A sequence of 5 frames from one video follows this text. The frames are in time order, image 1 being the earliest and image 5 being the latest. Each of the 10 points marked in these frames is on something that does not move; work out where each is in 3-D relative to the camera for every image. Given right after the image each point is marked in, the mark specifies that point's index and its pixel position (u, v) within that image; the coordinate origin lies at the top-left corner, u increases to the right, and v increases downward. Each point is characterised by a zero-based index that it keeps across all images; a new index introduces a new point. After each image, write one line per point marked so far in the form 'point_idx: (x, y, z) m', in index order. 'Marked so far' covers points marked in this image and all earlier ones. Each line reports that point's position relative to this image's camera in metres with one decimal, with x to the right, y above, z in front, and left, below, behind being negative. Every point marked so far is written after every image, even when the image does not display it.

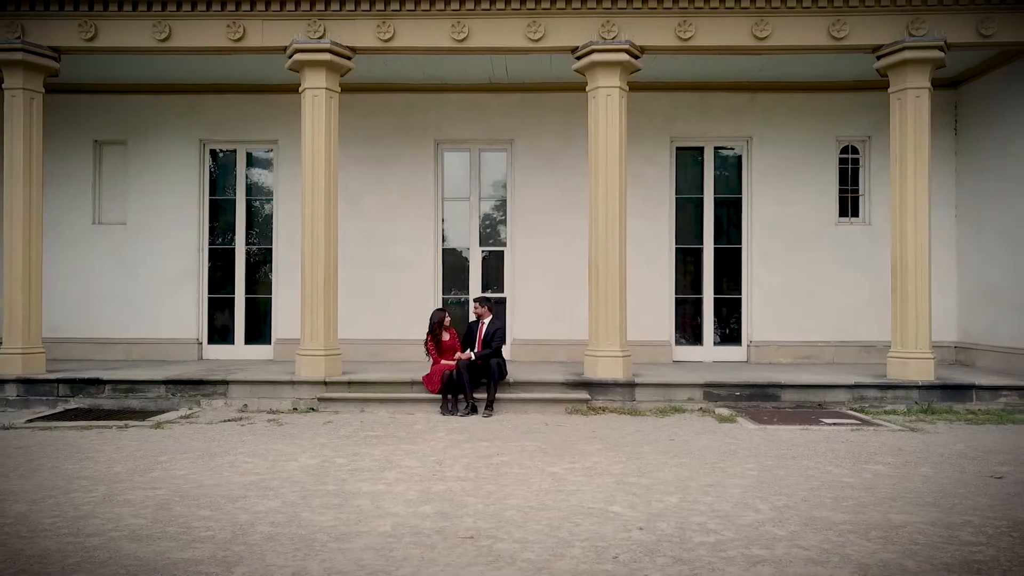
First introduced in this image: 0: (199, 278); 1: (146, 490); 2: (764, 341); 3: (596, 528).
0: (-4.0, +0.1, +10.9) m
1: (-2.2, -1.2, +5.2) m
2: (+3.2, -0.7, +10.6) m
3: (+0.5, -1.2, +4.3) m
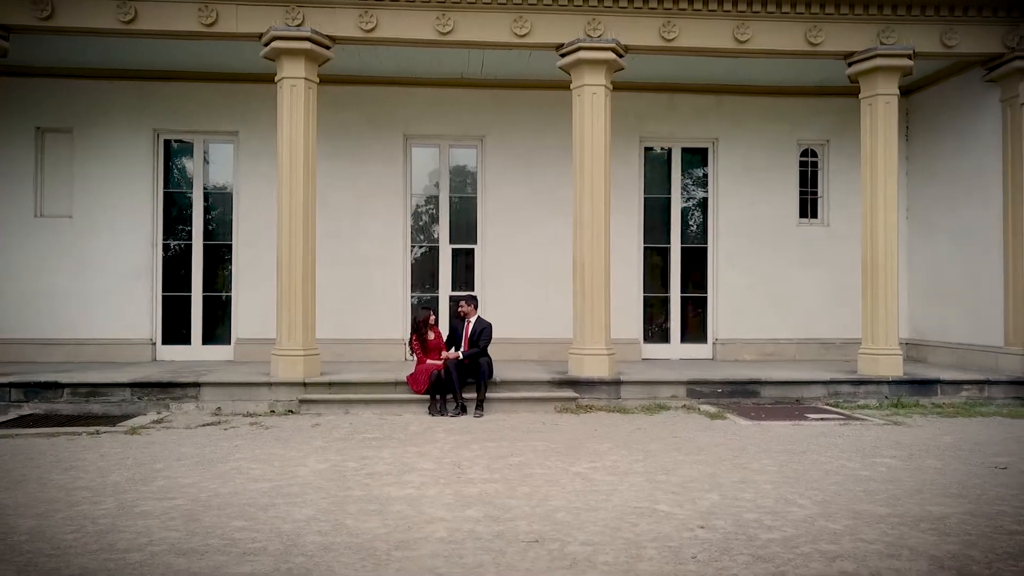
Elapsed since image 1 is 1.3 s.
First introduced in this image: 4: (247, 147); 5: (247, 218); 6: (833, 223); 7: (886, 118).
0: (-4.4, +0.2, +10.4) m
1: (-2.0, -1.2, +4.9) m
2: (+2.8, -0.7, +10.8) m
3: (+0.8, -1.2, +4.3) m
4: (-3.3, +1.7, +10.4) m
5: (-3.3, +0.9, +10.5) m
6: (+4.2, +0.9, +10.9) m
7: (+3.9, +1.8, +8.9) m
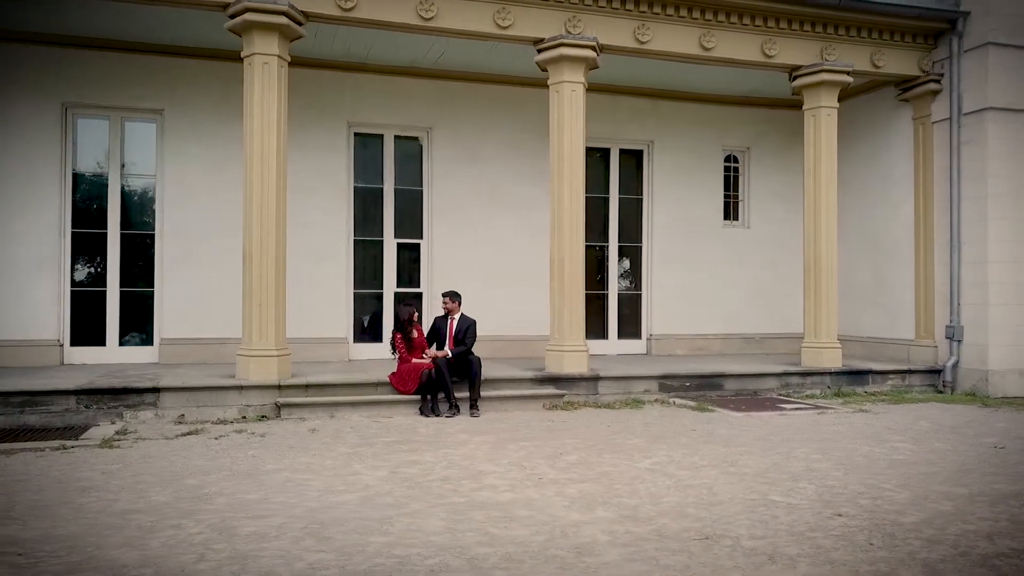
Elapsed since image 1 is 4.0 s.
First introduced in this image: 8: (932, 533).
0: (-4.9, +0.2, +9.2) m
1: (-1.3, -1.2, +4.3) m
2: (+2.0, -0.6, +11.2) m
3: (+1.5, -1.2, +4.4) m
4: (-3.8, +1.8, +9.5) m
5: (-3.8, +0.9, +9.5) m
6: (+3.3, +0.9, +11.7) m
7: (+3.6, +1.8, +9.6) m
8: (+2.1, -1.2, +4.1) m
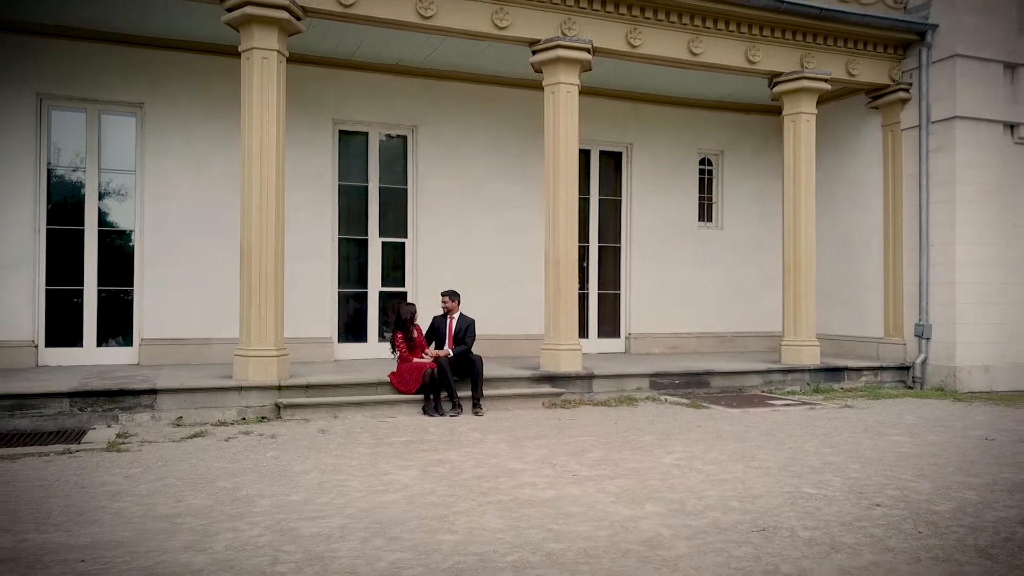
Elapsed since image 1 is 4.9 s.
0: (-5.0, +0.2, +8.8) m
1: (-1.0, -1.2, +4.3) m
2: (+1.8, -0.6, +11.4) m
3: (+1.8, -1.2, +4.6) m
4: (-3.9, +1.8, +9.2) m
5: (-3.9, +0.9, +9.2) m
6: (+3.0, +0.9, +12.0) m
7: (+3.5, +1.8, +9.9) m
8: (+2.4, -1.2, +4.3) m
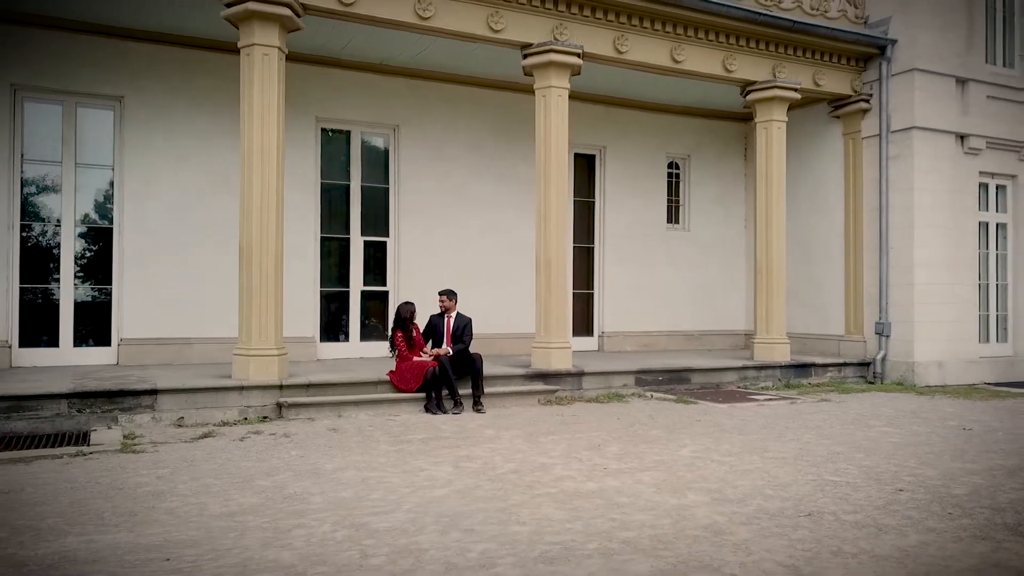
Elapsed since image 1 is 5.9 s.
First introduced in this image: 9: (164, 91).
0: (-5.1, +0.3, +8.5) m
1: (-0.7, -1.2, +4.3) m
2: (+1.4, -0.6, +11.7) m
3: (+2.1, -1.2, +4.9) m
4: (-4.0, +1.8, +9.0) m
5: (-4.0, +0.9, +9.0) m
6: (+2.6, +0.9, +12.4) m
7: (+3.3, +1.8, +10.3) m
8: (+2.7, -1.2, +4.7) m
9: (-3.8, +2.1, +9.1) m
